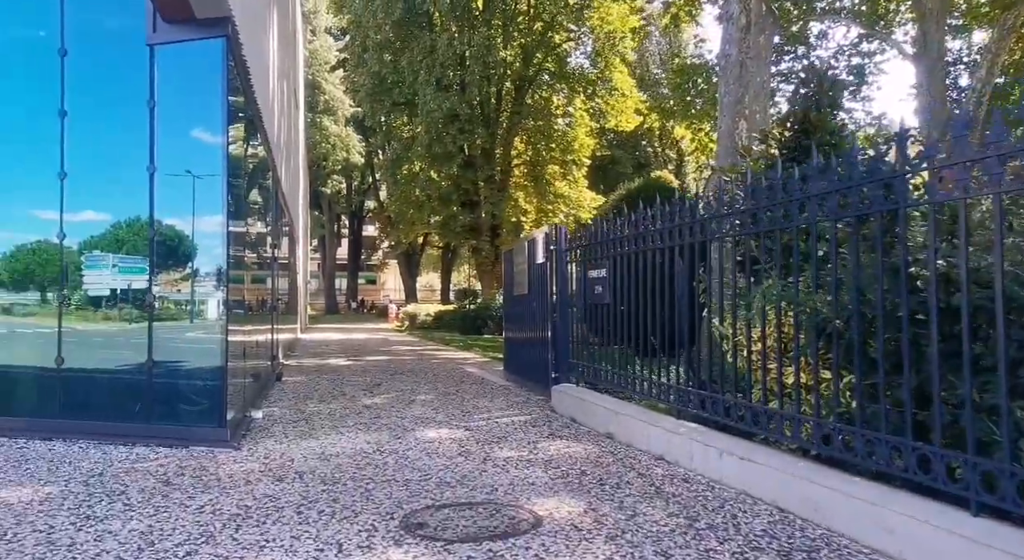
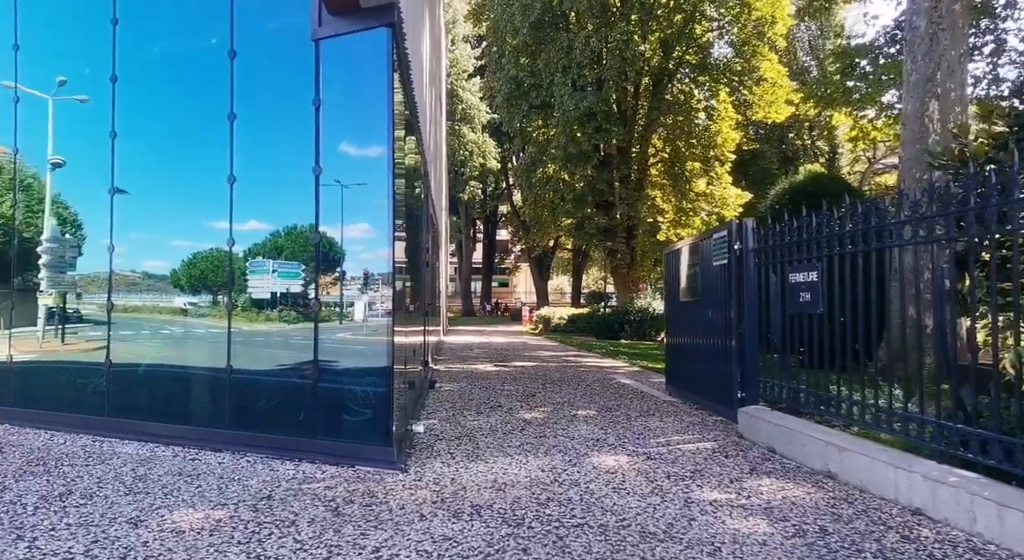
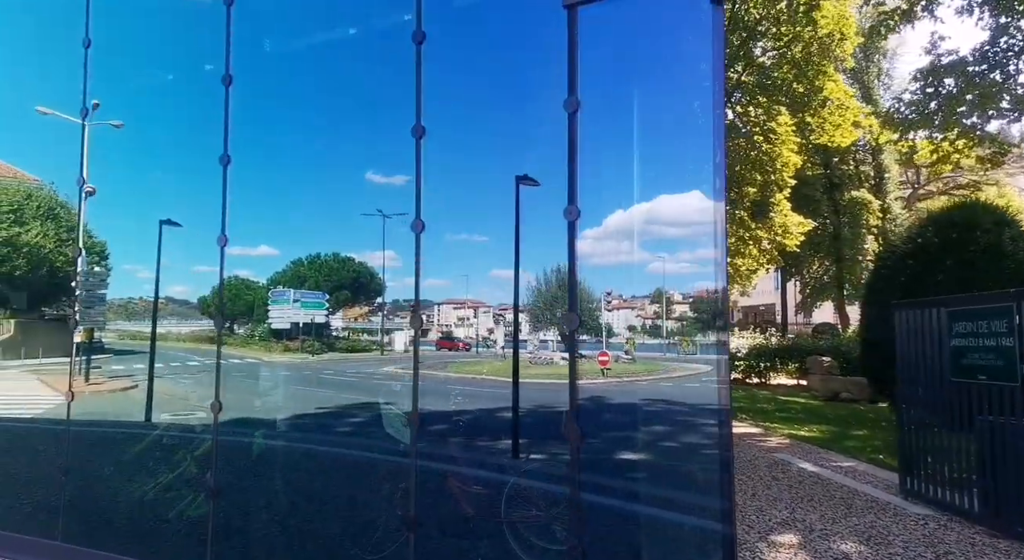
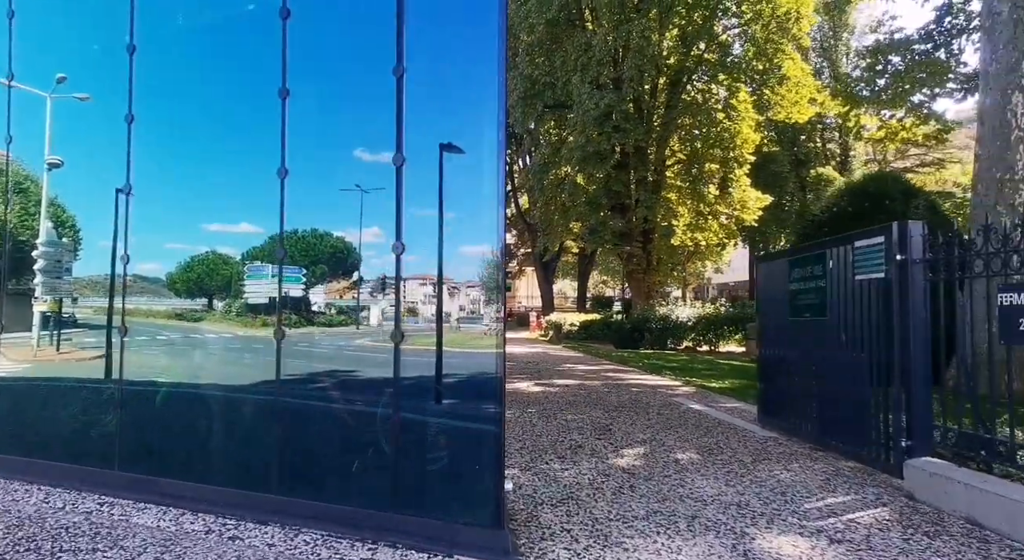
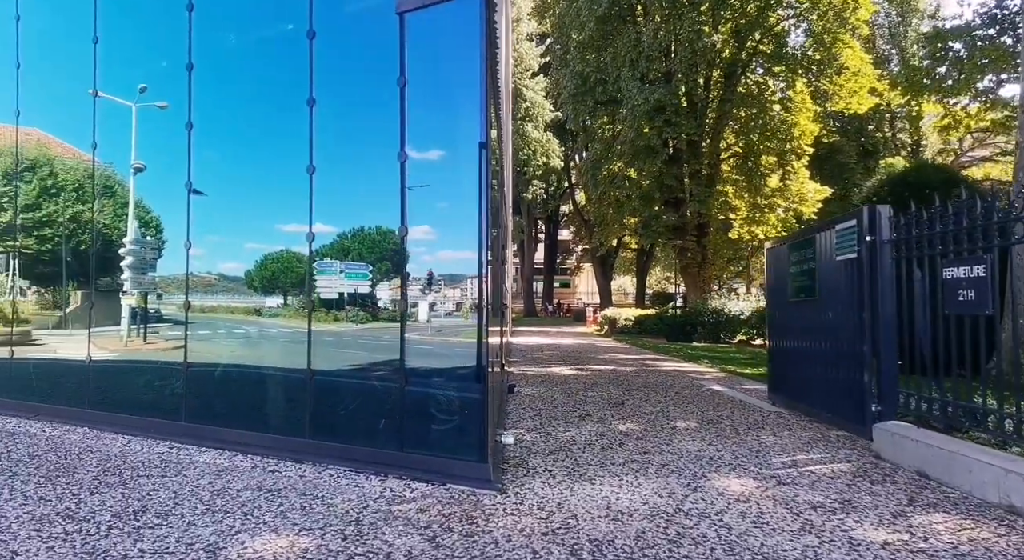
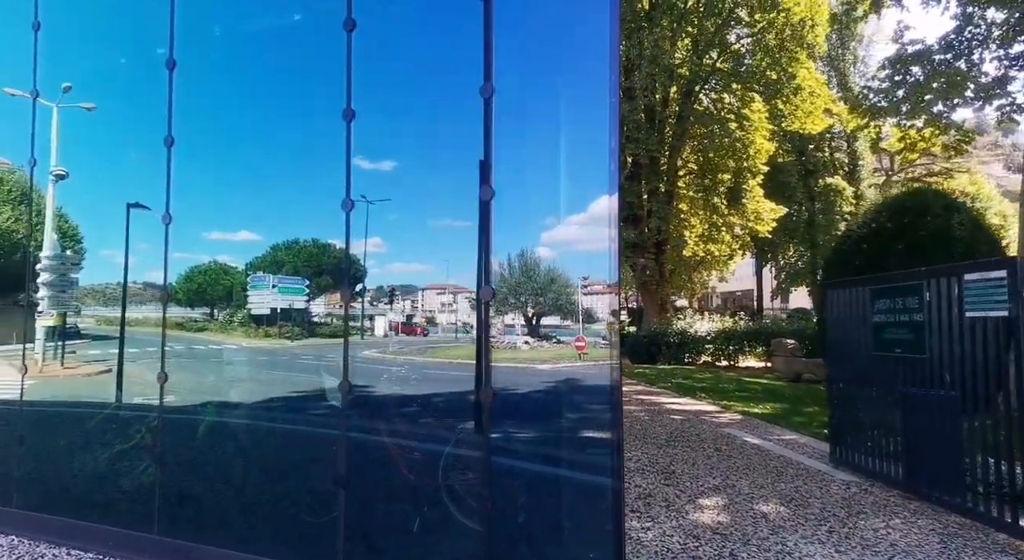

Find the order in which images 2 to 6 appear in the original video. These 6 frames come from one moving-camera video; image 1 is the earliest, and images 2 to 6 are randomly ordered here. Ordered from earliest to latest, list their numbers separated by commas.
2, 5, 4, 6, 3
